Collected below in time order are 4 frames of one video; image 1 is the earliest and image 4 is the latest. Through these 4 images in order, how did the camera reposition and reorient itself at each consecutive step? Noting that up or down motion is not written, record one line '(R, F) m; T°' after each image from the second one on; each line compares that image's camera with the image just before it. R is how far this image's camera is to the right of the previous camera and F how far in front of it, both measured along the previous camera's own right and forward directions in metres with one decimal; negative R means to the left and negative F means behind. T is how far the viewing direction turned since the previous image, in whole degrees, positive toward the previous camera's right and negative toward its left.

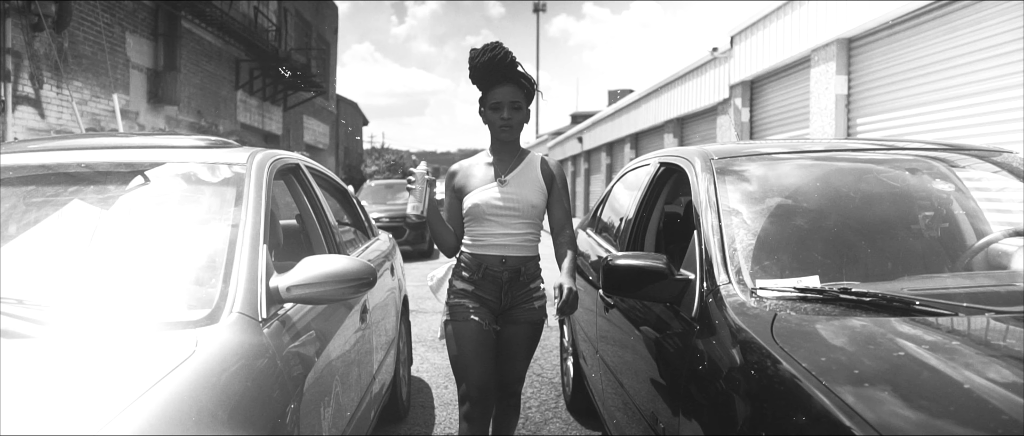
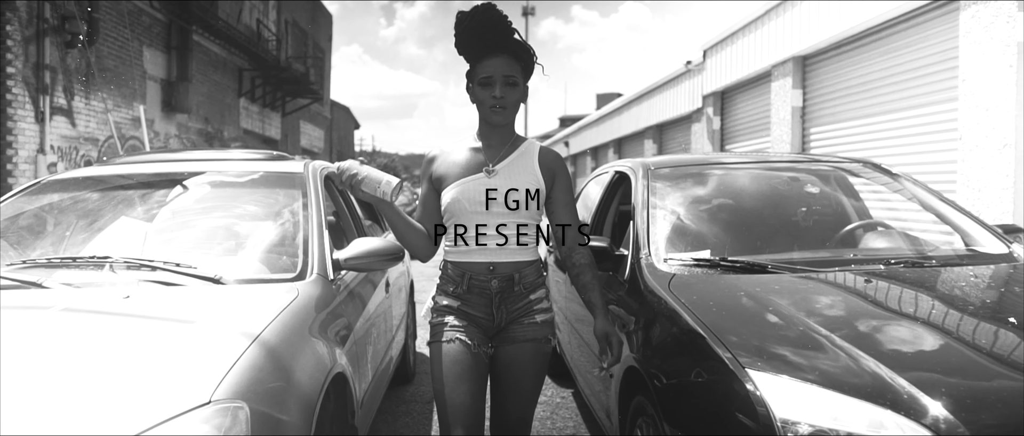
(0.0, -0.8) m; +1°
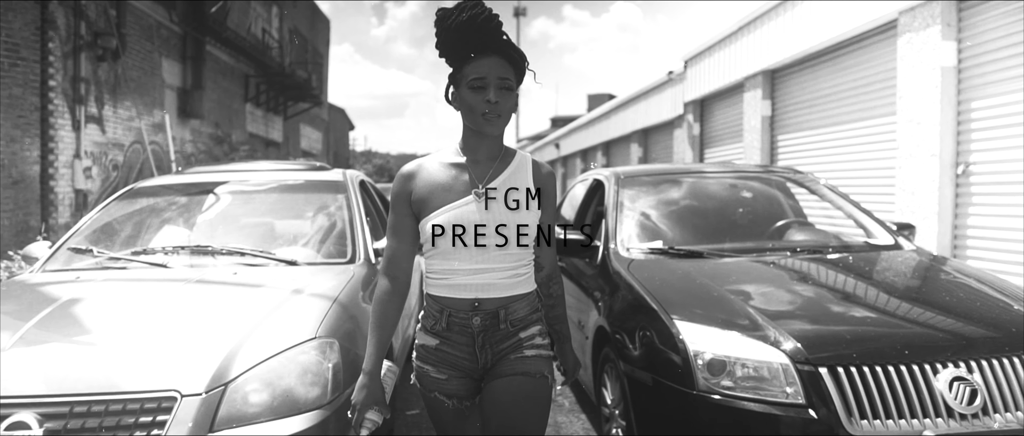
(0.0, -0.8) m; +1°
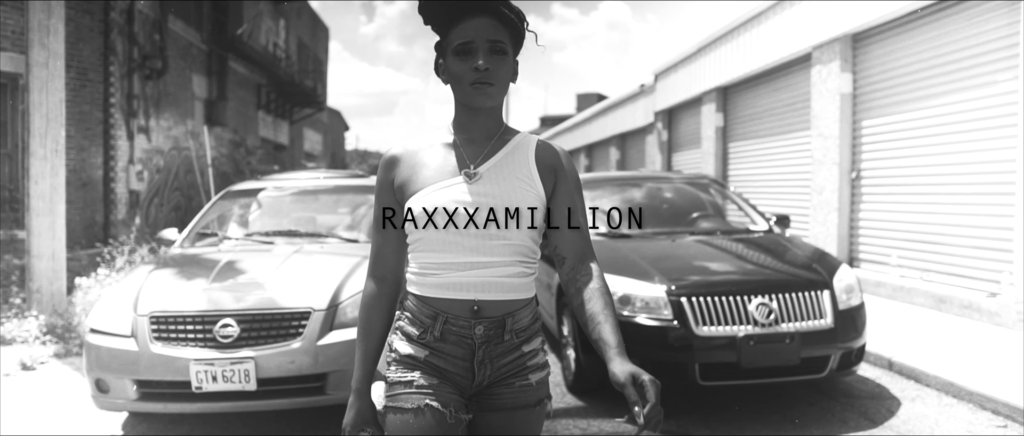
(0.0, -1.5) m; +1°
